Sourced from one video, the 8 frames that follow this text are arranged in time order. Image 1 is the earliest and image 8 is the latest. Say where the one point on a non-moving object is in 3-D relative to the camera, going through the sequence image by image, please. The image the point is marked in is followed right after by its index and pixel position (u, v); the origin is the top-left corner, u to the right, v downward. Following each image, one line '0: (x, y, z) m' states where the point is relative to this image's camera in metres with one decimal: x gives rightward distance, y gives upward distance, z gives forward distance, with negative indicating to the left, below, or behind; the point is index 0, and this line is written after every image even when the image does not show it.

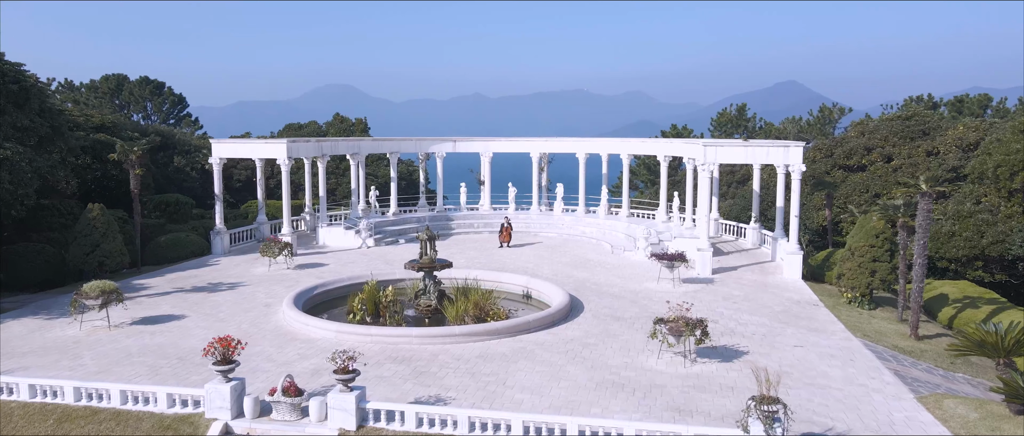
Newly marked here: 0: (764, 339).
0: (+6.3, -3.1, +18.1) m
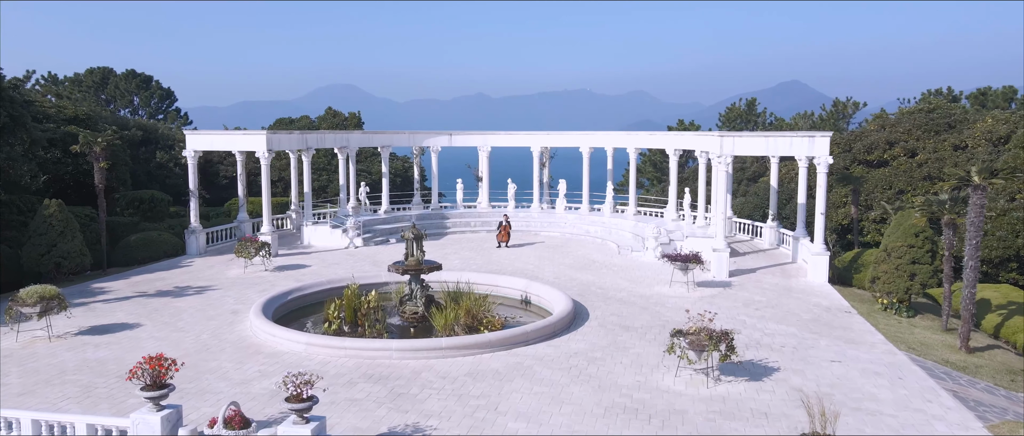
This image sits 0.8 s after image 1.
0: (+6.2, -3.0, +15.8) m
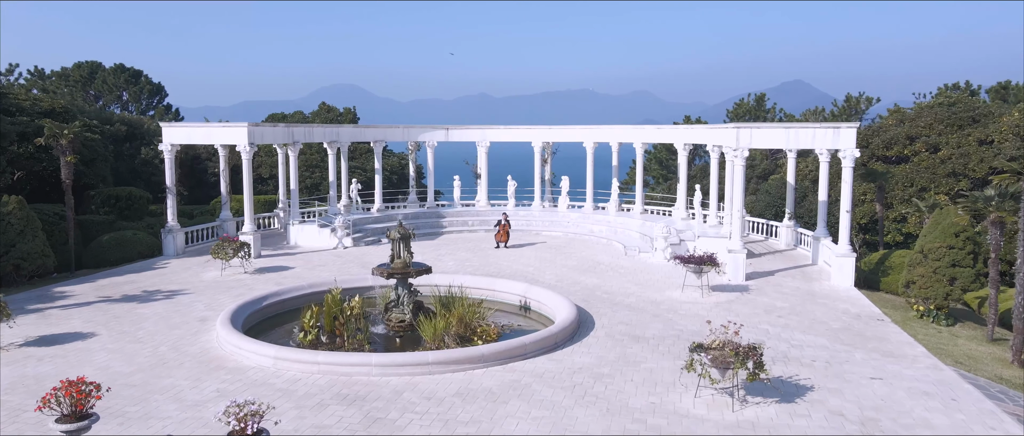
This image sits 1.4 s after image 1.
0: (+6.1, -2.9, +14.0) m
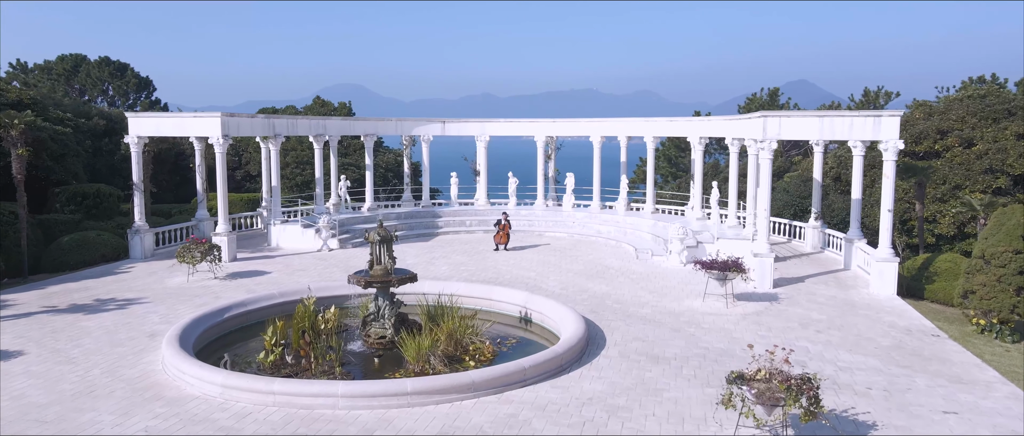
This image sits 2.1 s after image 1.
0: (+6.1, -2.9, +11.6) m
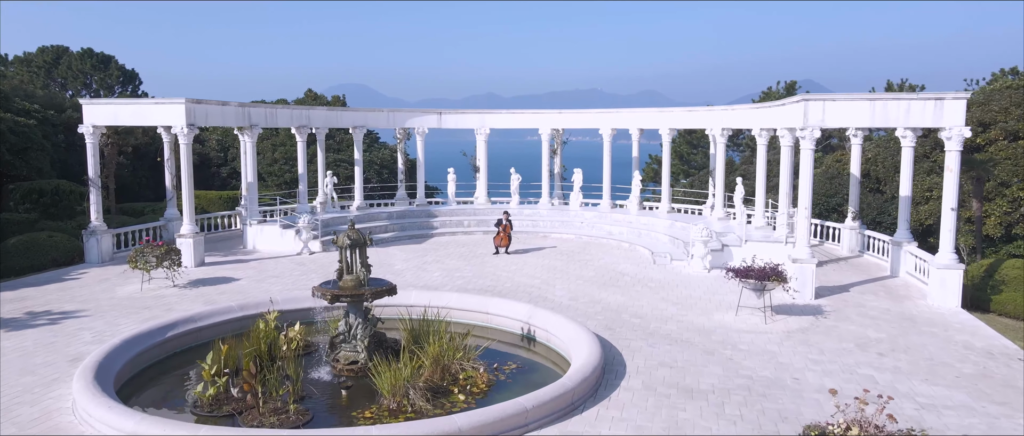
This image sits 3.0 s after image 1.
0: (+6.0, -2.9, +8.9) m
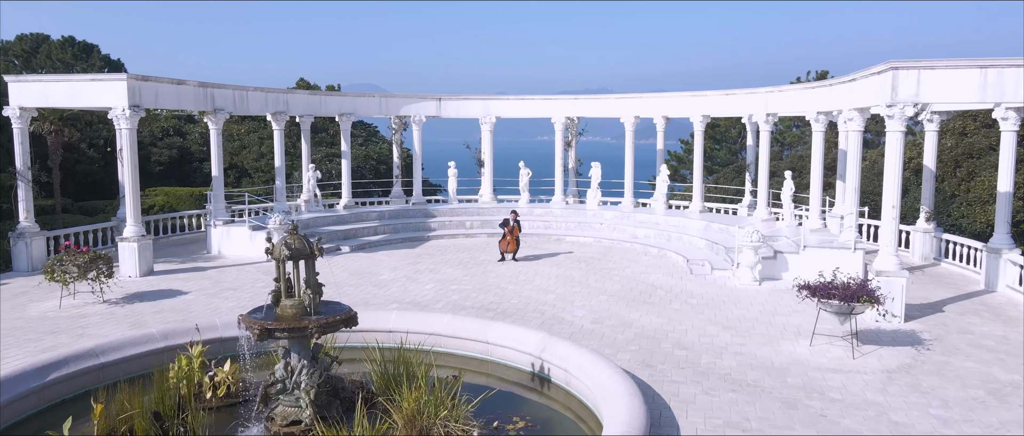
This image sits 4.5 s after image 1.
0: (+6.1, -2.9, +5.3) m
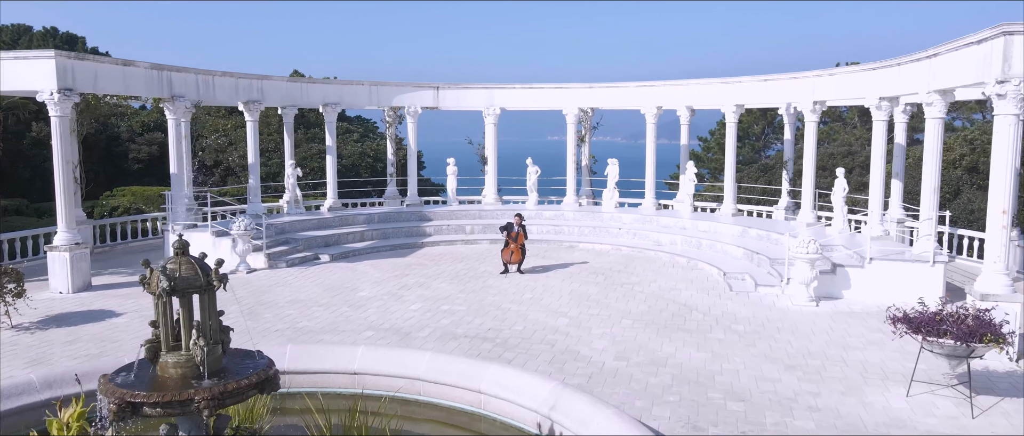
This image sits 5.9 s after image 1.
0: (+6.0, -3.0, +2.4) m
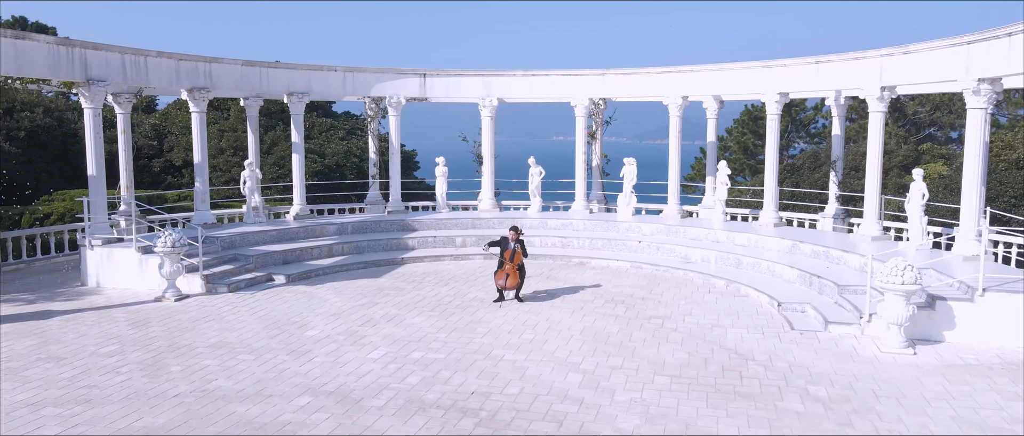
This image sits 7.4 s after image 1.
0: (+5.8, -3.3, -1.1) m
